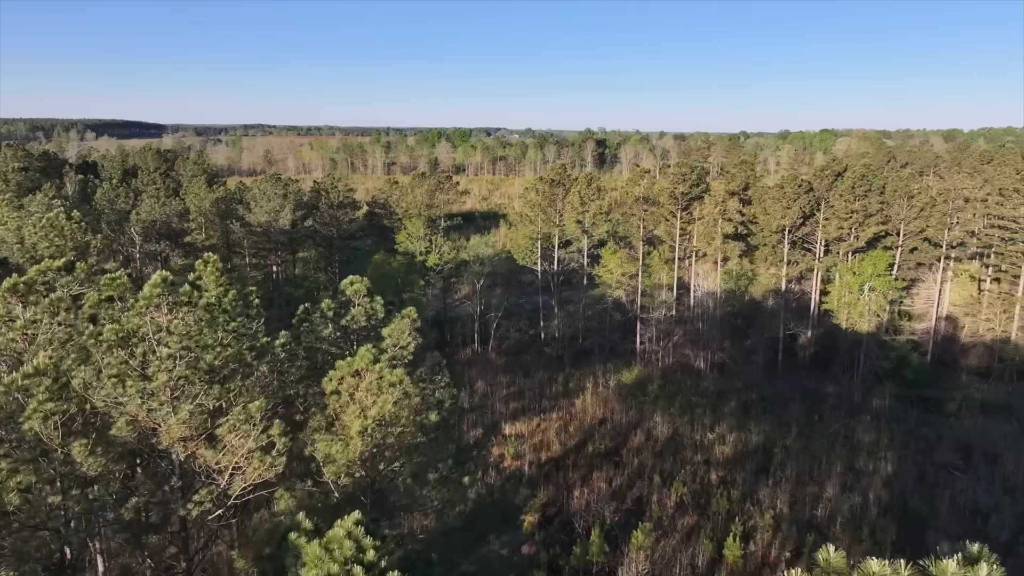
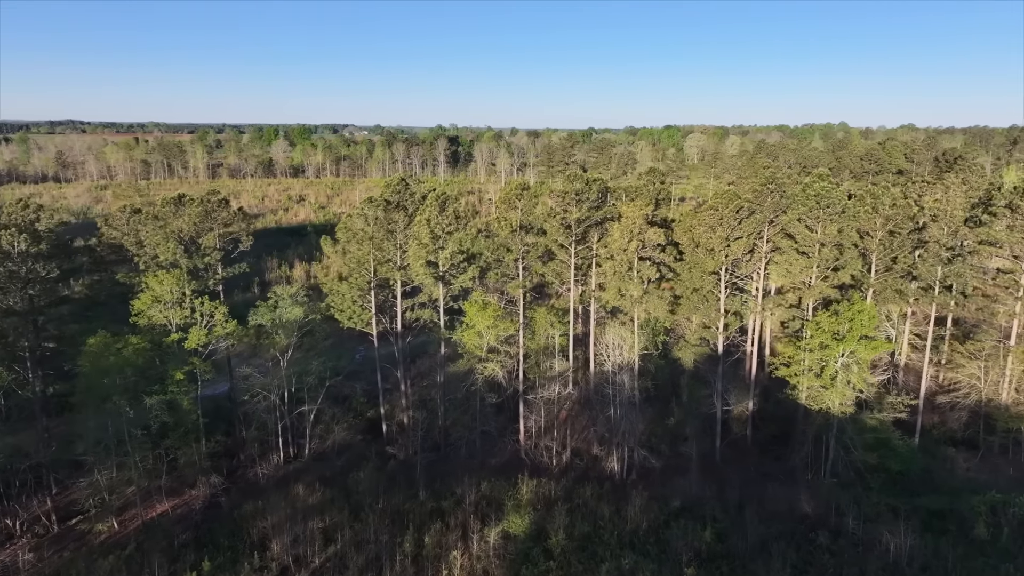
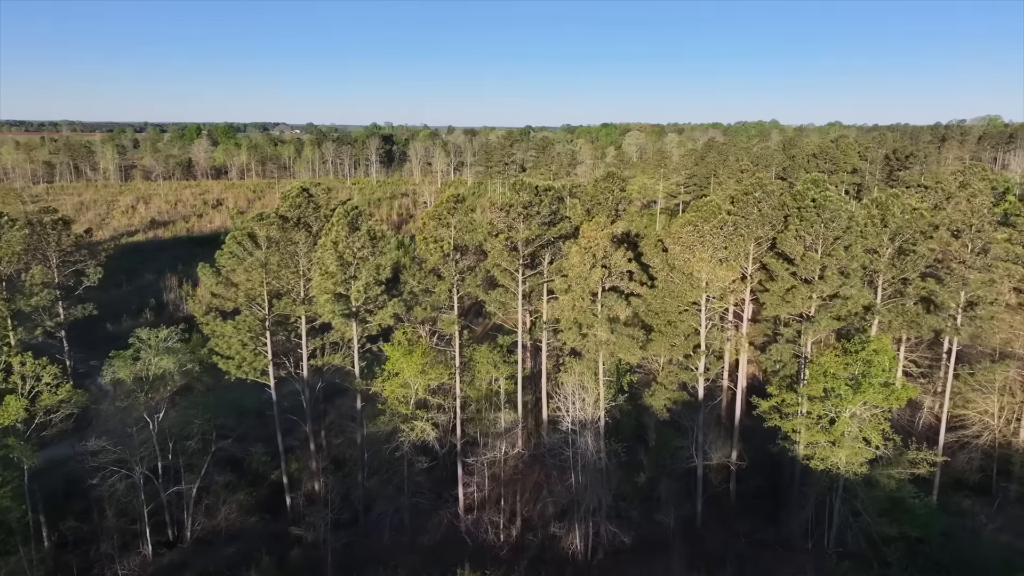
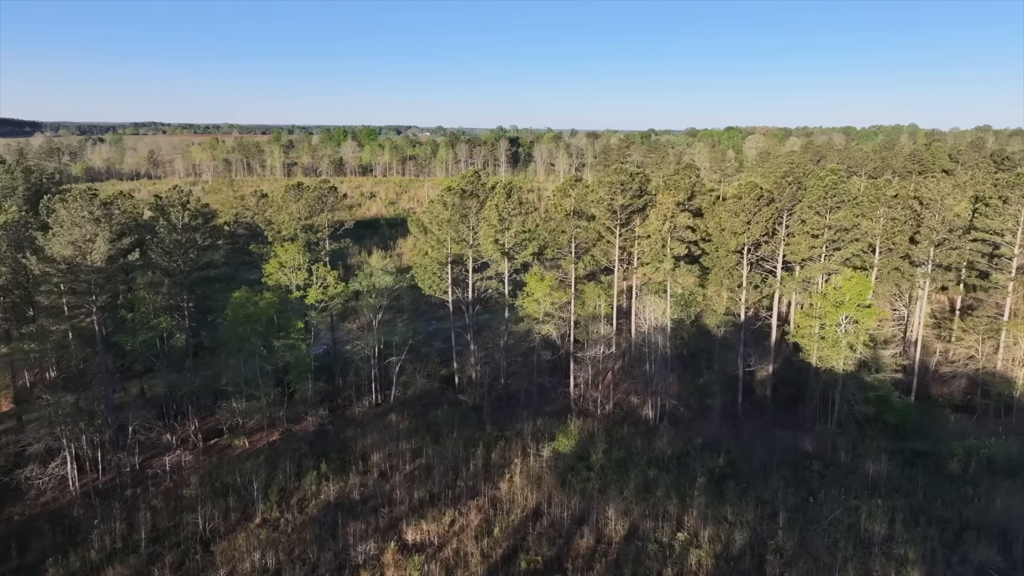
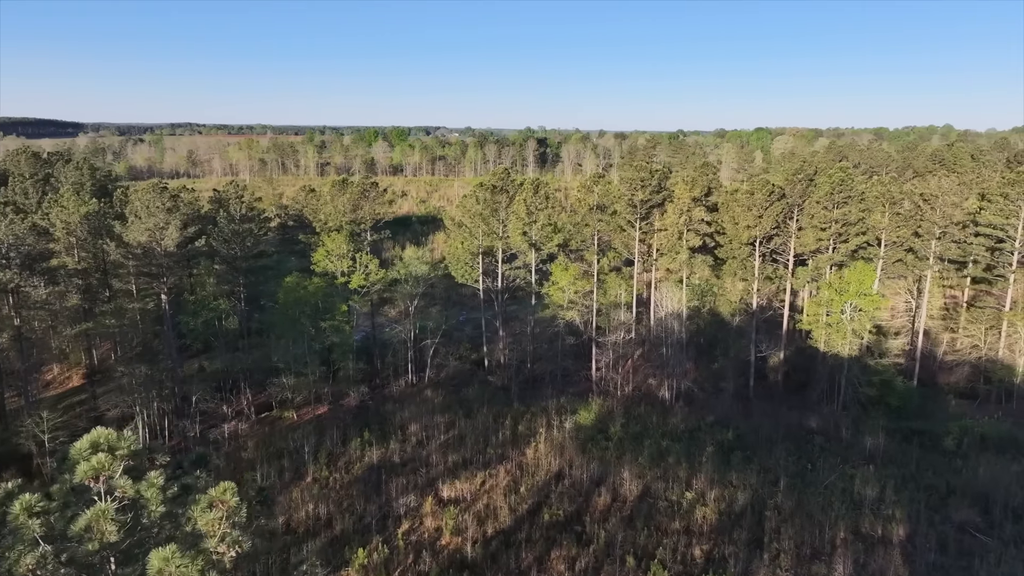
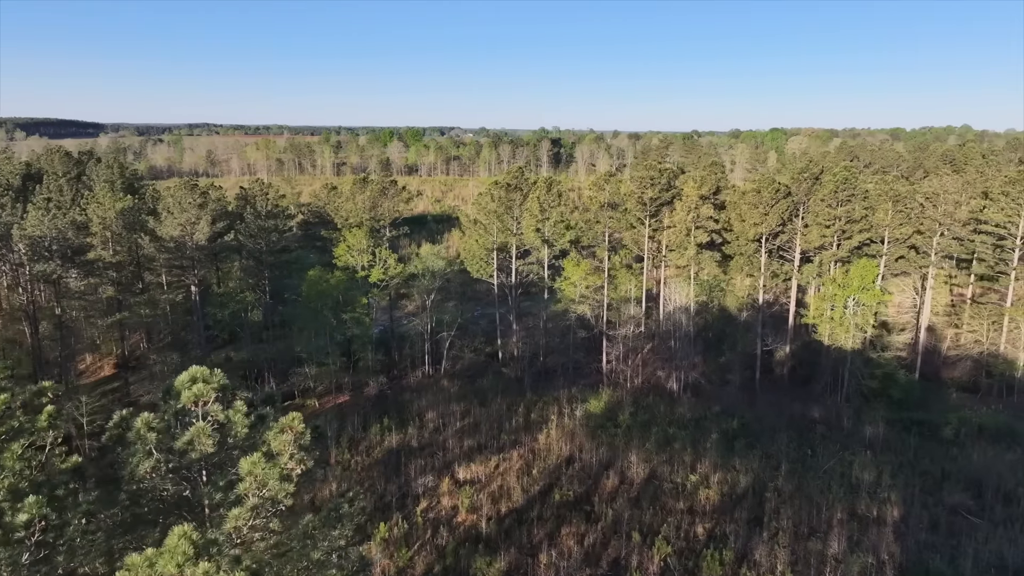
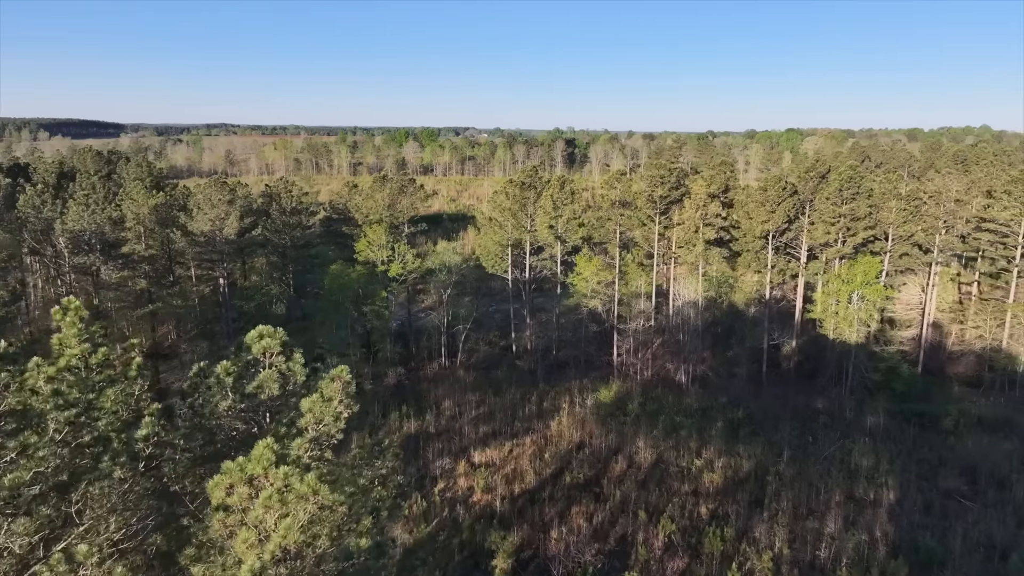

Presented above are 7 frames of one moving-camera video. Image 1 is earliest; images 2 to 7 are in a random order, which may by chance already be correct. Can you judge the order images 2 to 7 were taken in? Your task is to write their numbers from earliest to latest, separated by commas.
7, 6, 5, 4, 2, 3
